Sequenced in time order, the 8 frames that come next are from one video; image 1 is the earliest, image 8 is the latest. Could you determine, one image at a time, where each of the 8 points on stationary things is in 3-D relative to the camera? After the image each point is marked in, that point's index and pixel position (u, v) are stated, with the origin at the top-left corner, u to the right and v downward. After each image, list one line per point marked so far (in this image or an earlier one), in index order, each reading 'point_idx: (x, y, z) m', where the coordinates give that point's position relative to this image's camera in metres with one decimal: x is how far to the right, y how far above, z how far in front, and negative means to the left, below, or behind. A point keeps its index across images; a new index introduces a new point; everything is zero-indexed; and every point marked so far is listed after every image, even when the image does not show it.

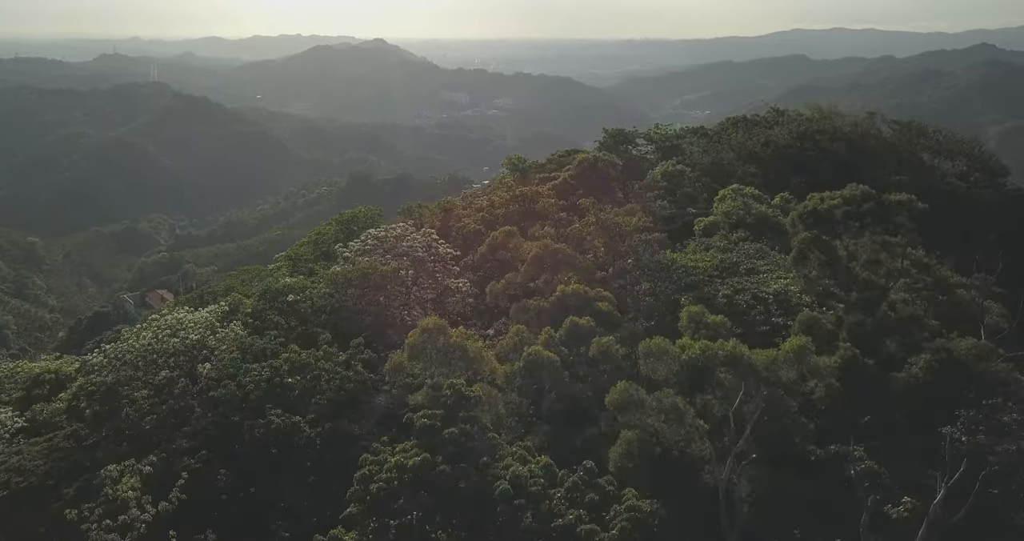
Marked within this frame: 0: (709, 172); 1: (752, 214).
0: (+4.9, +2.4, +19.4) m
1: (+4.4, +1.0, +14.6) m
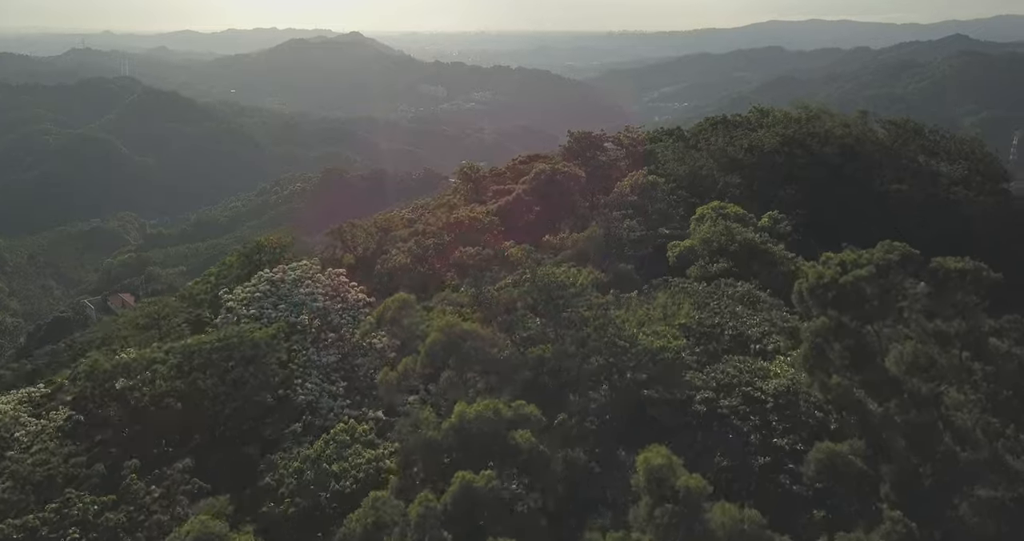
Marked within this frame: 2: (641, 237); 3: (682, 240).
0: (+3.8, +1.8, +17.1) m
1: (+3.5, +0.4, +12.3) m
2: (+2.3, +0.5, +14.2) m
3: (+2.9, +0.5, +13.7) m
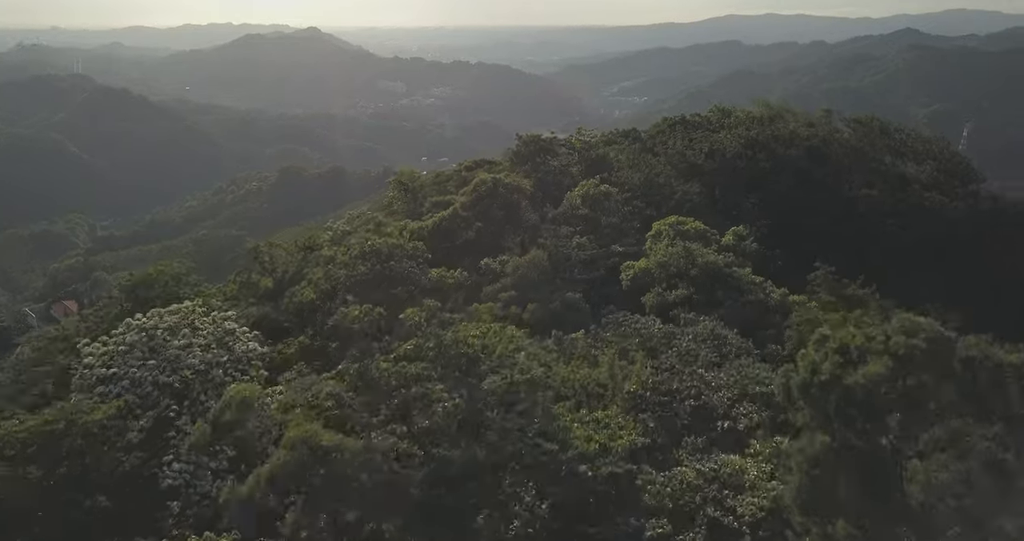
0: (+2.6, +1.5, +15.7) m
1: (+2.5, +0.1, +10.8) m
2: (+1.3, +0.2, +12.7) m
3: (+1.9, +0.1, +12.2) m
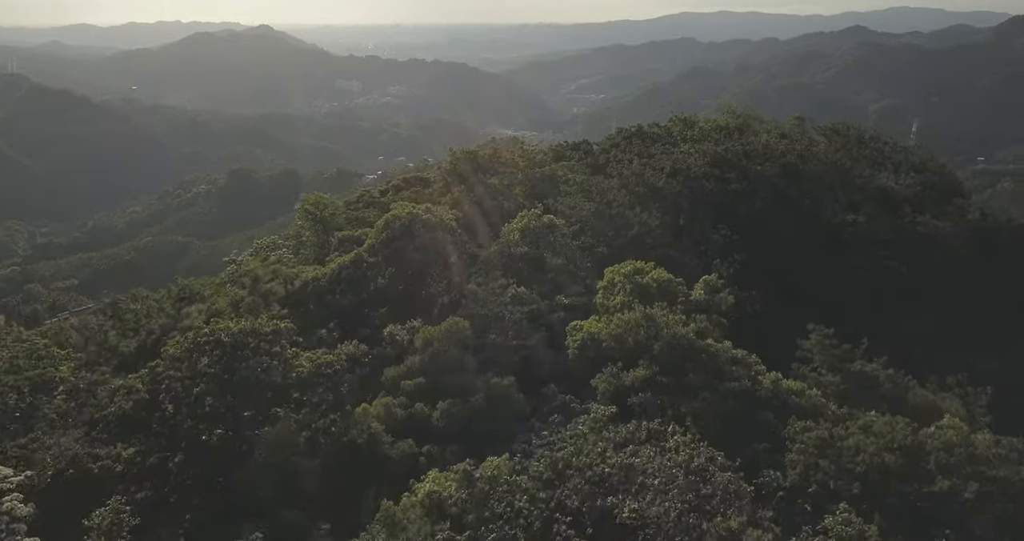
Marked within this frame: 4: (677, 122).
0: (+1.4, +0.8, +13.3) m
1: (+1.6, -0.7, +8.4) m
2: (+0.2, -0.6, +10.2) m
3: (+0.9, -0.7, +9.7) m
4: (+4.1, +3.5, +19.7) m
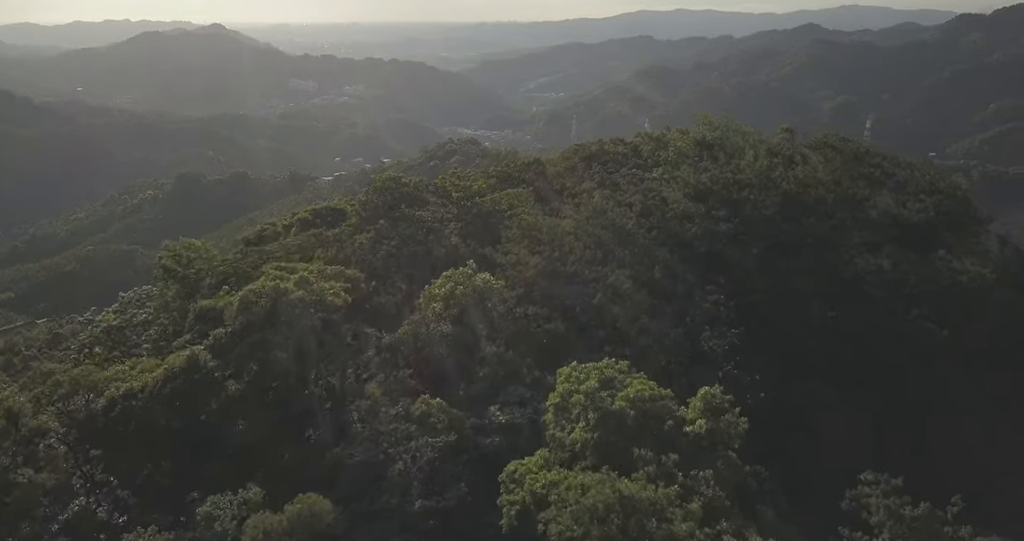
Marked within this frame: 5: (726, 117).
0: (+0.4, -0.1, +10.1) m
1: (+0.9, -1.6, +5.2) m
2: (-0.6, -1.5, +7.0) m
3: (+0.2, -1.6, +6.5) m
4: (+2.8, +2.7, +16.6) m
5: (+4.9, +3.5, +18.2) m
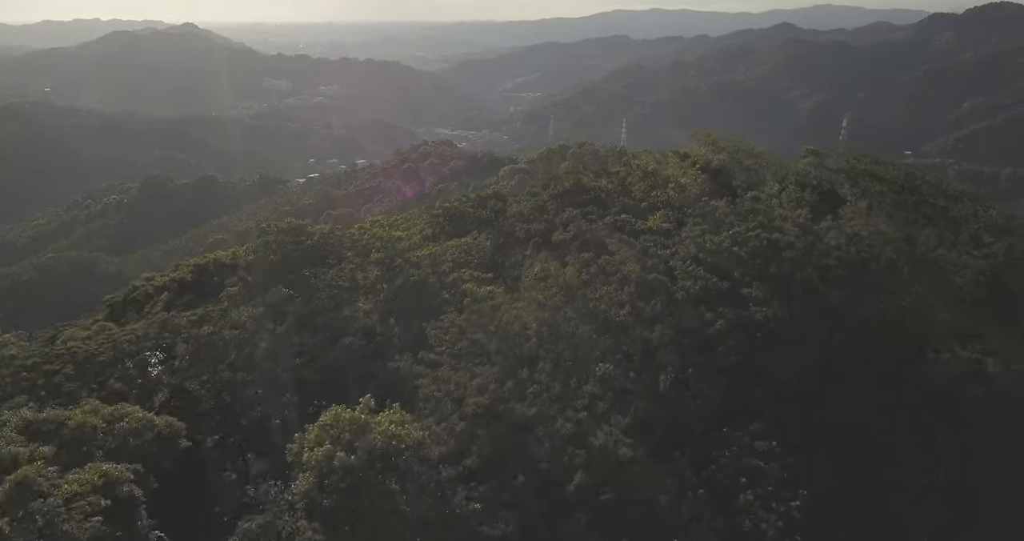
0: (-0.1, -1.2, +6.5) m
1: (+0.4, -2.6, +1.7) m
2: (-1.0, -2.6, +3.4) m
3: (-0.3, -2.6, +3.0) m
4: (+2.0, +1.7, +13.1) m
5: (+4.1, +2.6, +14.7) m
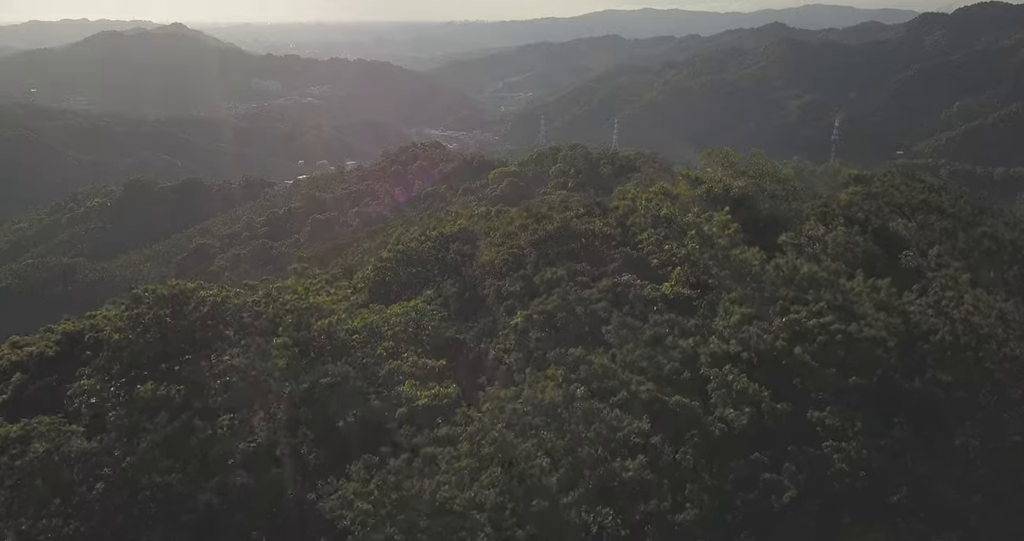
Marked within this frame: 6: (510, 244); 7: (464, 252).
0: (-0.4, -1.9, +3.9) m
1: (+0.2, -3.3, -0.9) m
2: (-1.3, -3.3, +0.8) m
3: (-0.6, -3.3, +0.4) m
4: (+1.7, +1.0, +10.5) m
5: (+3.7, +1.8, +12.2) m
6: (+0.2, +0.6, +10.2) m
7: (-0.6, +0.2, +10.0) m
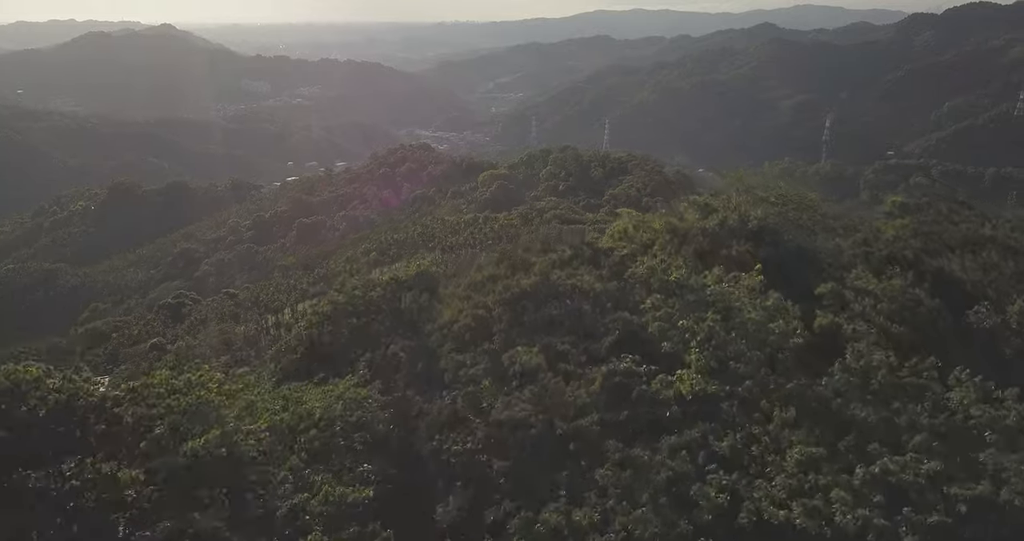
0: (-0.7, -2.4, +2.0) m
1: (0.0, -3.9, -2.7) m
2: (-1.5, -3.9, -1.1) m
3: (-0.8, -3.9, -1.5) m
4: (+1.3, +0.4, +8.7) m
5: (+3.4, +1.3, +10.3) m
6: (-0.1, 0.0, +8.4) m
7: (-1.0, -0.3, +8.1) m
